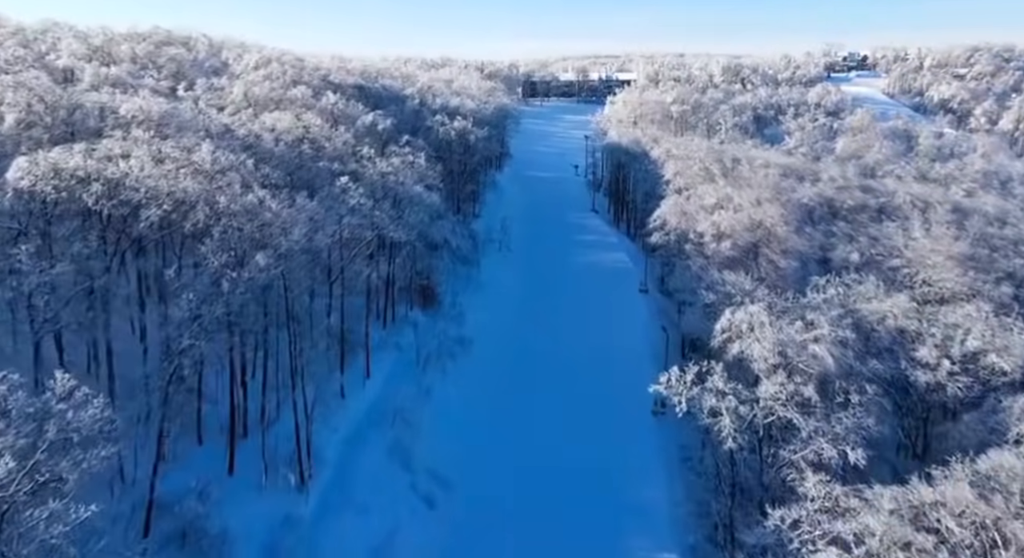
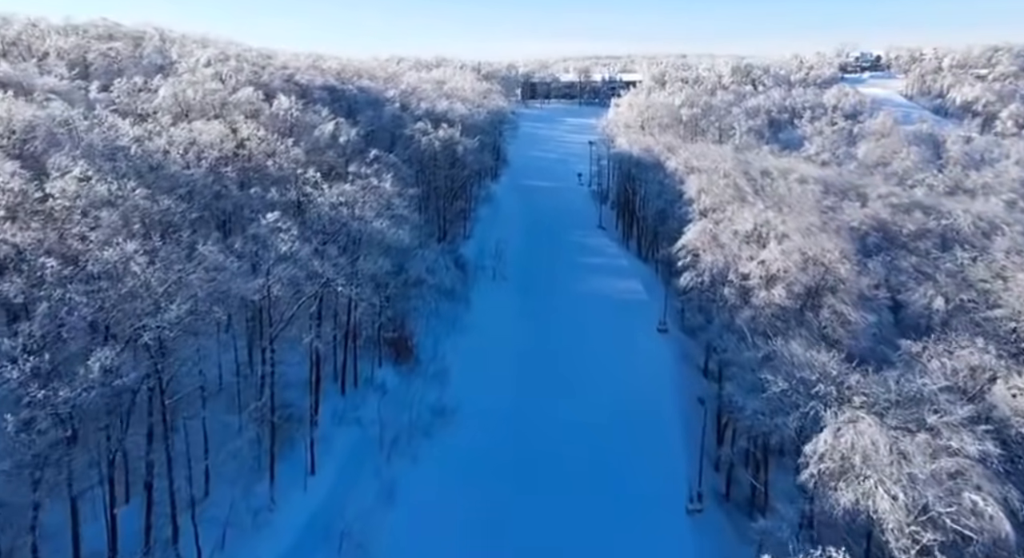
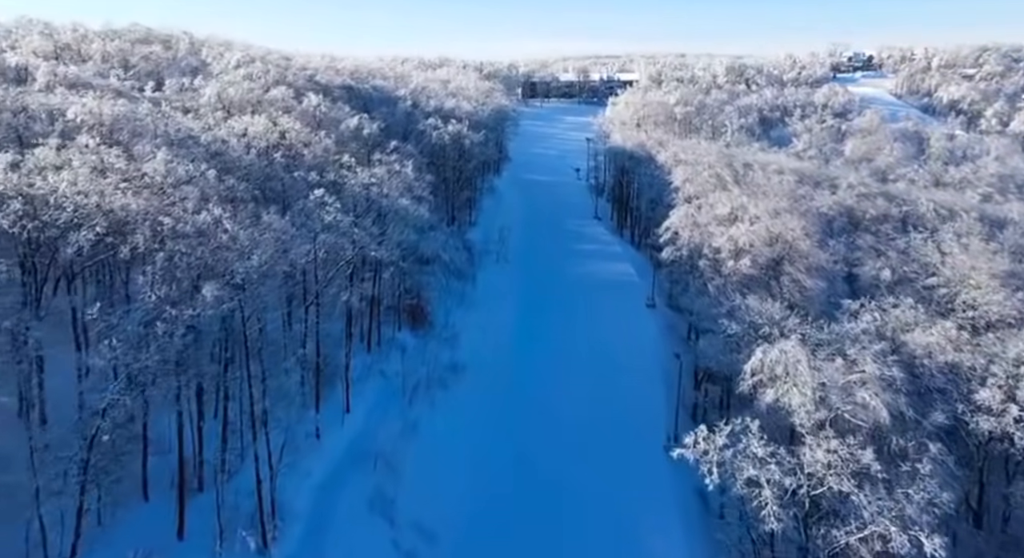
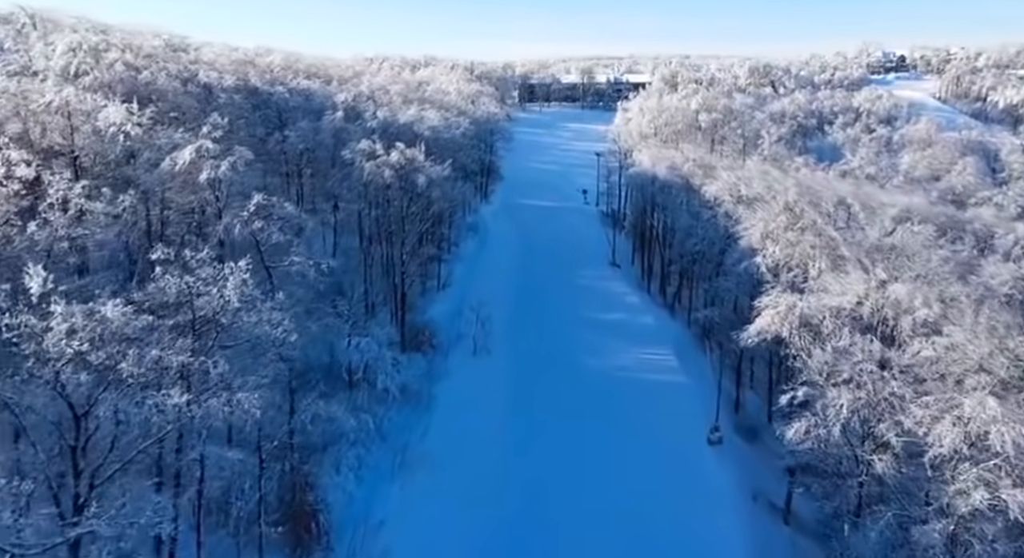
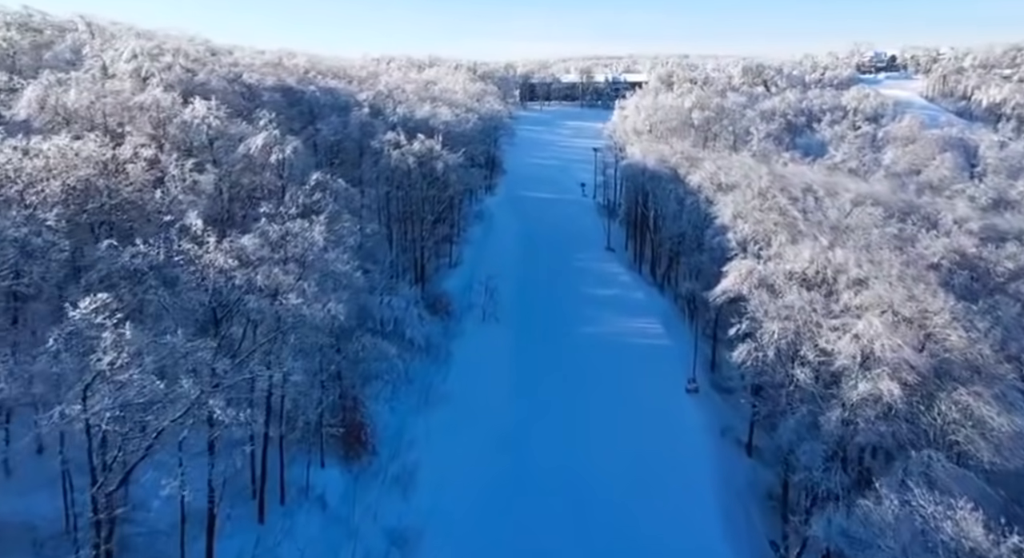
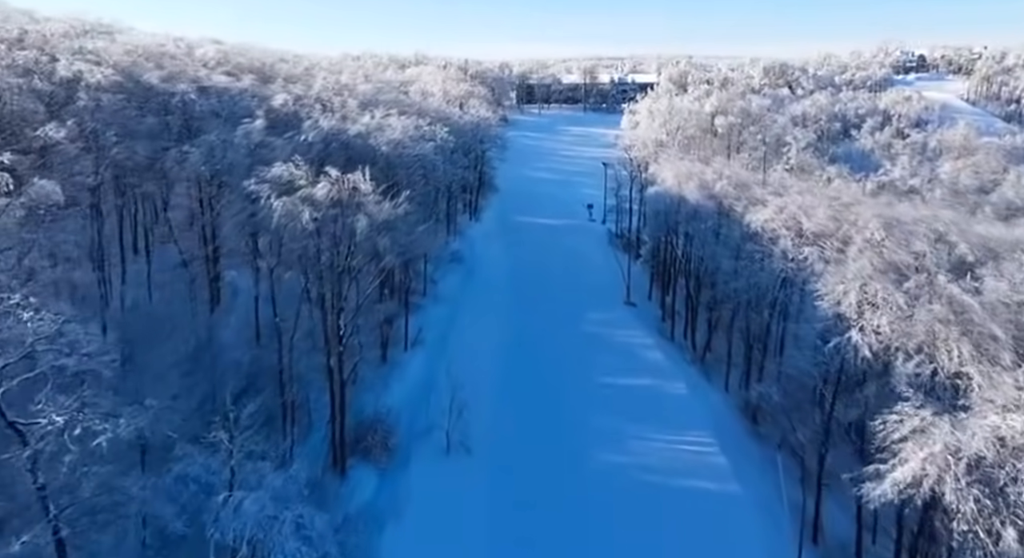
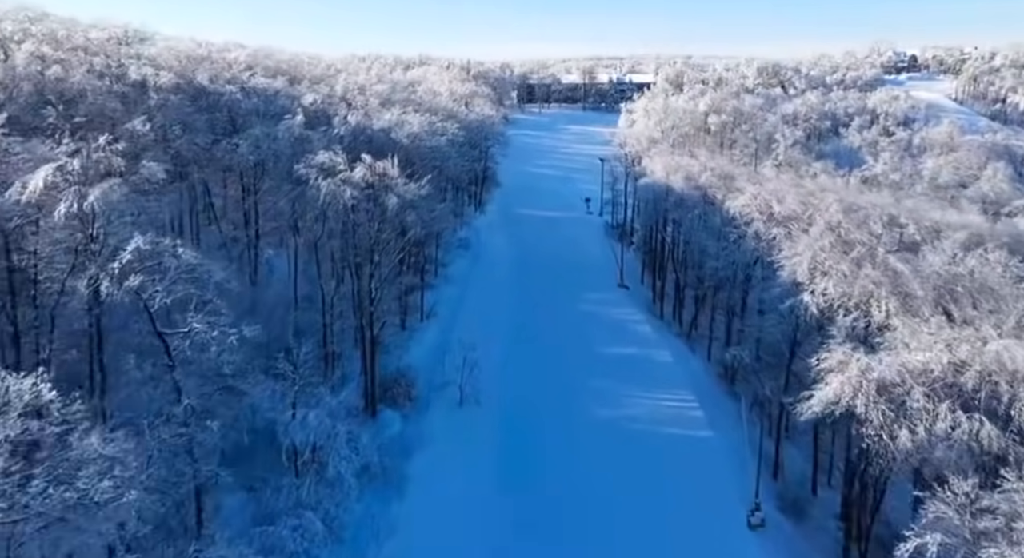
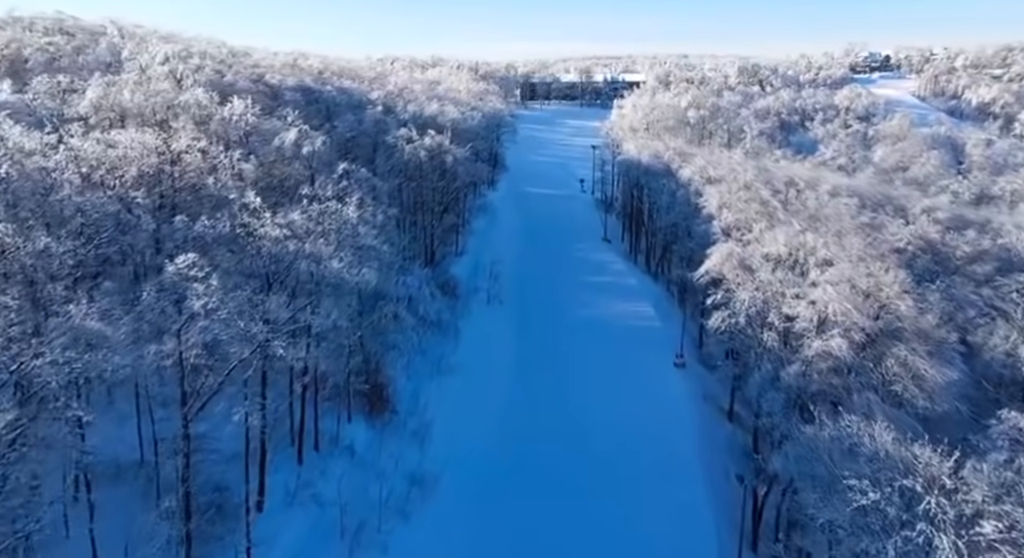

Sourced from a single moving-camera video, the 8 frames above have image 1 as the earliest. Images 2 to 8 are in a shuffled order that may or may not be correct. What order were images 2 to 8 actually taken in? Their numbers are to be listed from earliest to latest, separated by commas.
3, 2, 8, 5, 4, 7, 6
